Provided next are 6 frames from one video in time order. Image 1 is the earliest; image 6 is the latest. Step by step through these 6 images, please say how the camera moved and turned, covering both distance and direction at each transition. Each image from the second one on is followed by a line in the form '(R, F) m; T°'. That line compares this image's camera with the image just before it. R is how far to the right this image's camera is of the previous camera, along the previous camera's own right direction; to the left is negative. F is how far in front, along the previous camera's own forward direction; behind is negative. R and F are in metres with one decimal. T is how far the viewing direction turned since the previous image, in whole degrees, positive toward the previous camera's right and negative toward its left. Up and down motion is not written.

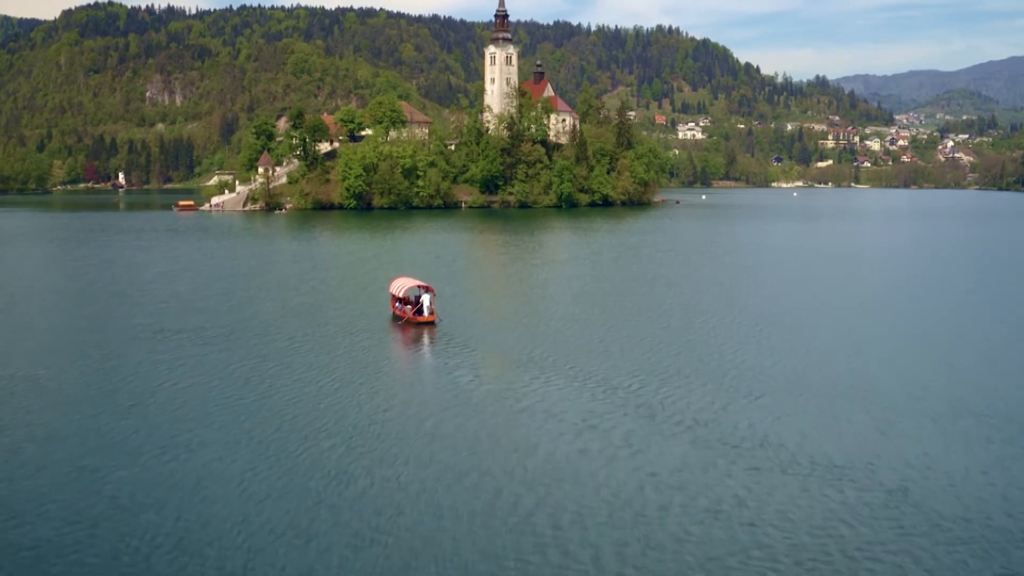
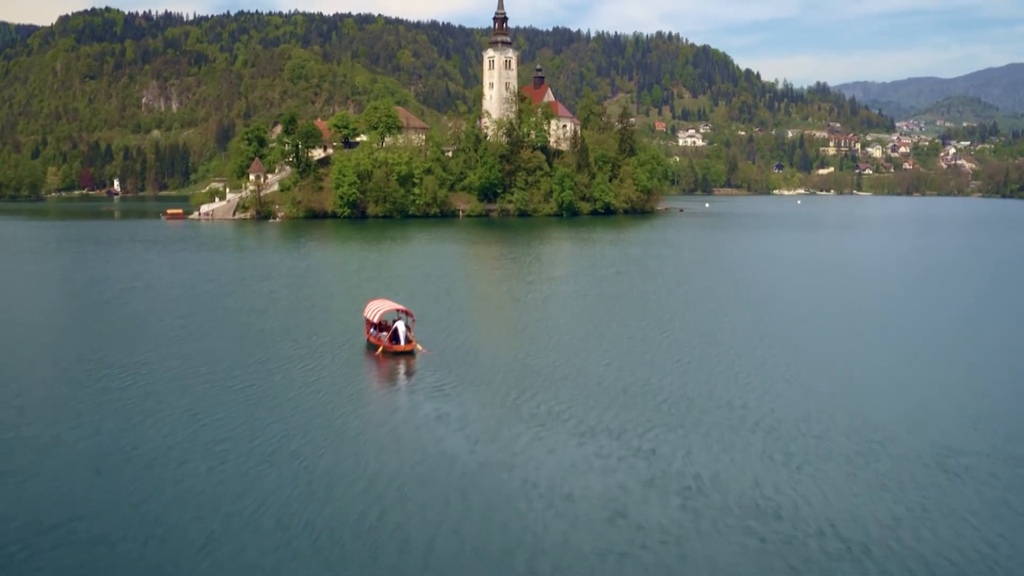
(0.0, +2.5) m; 0°
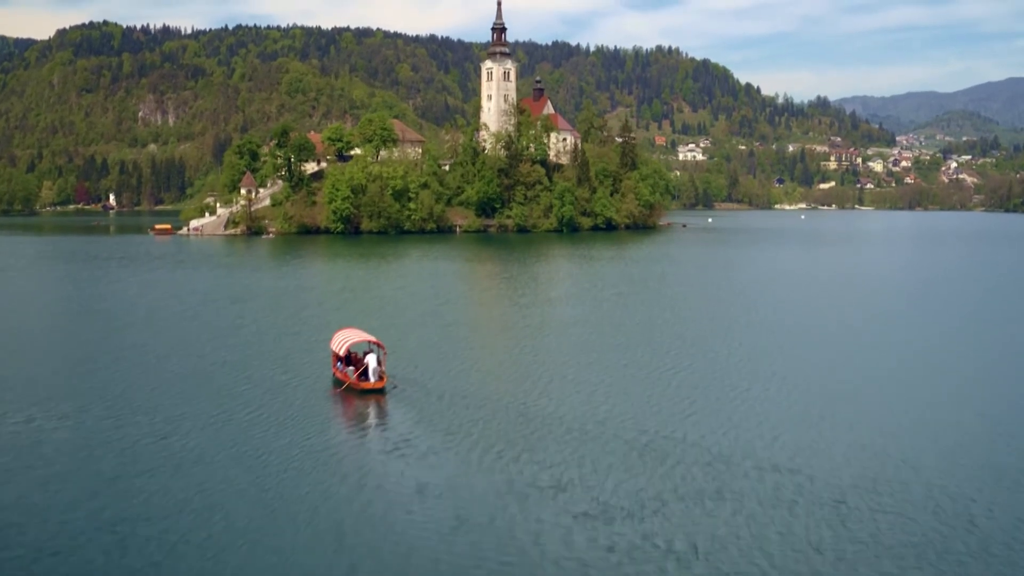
(0.0, +2.3) m; 0°
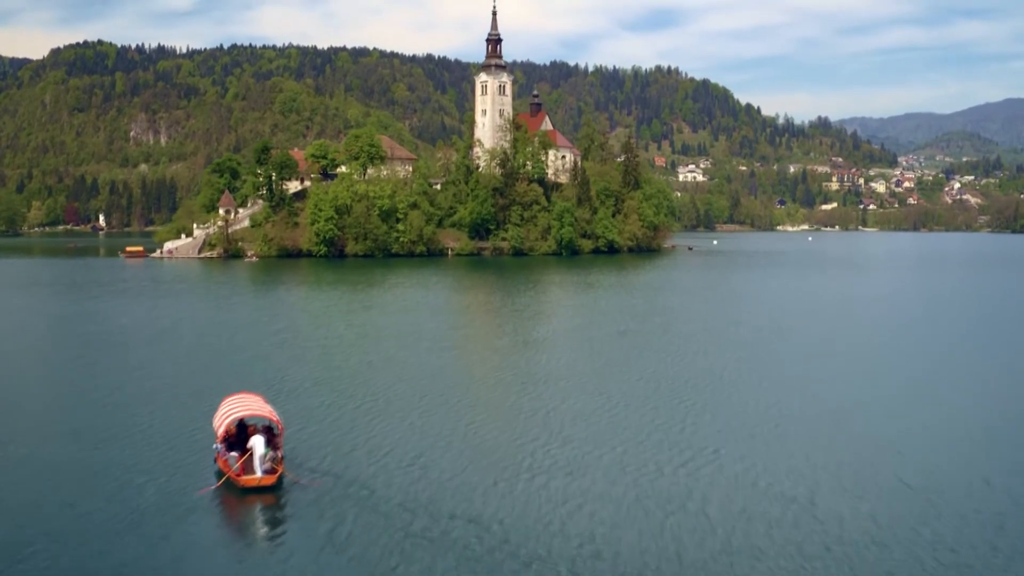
(+0.2, +4.8) m; 0°
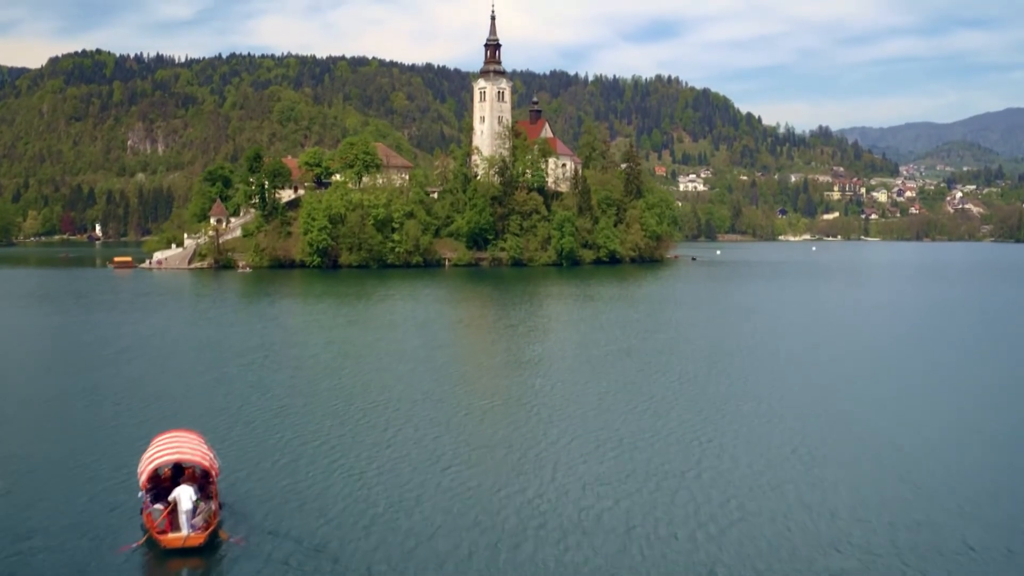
(0.0, +1.9) m; 0°
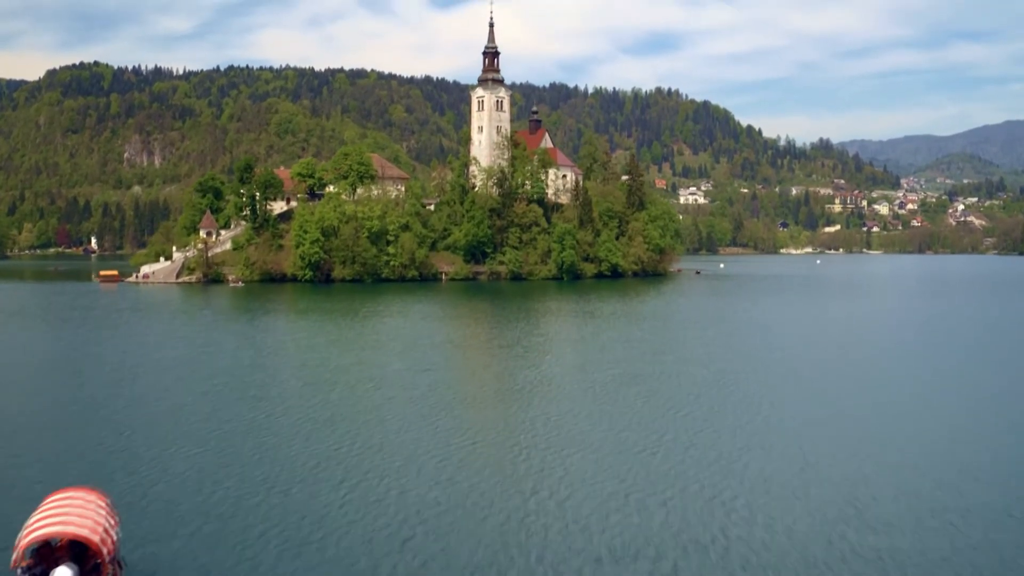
(0.0, +2.2) m; 0°
